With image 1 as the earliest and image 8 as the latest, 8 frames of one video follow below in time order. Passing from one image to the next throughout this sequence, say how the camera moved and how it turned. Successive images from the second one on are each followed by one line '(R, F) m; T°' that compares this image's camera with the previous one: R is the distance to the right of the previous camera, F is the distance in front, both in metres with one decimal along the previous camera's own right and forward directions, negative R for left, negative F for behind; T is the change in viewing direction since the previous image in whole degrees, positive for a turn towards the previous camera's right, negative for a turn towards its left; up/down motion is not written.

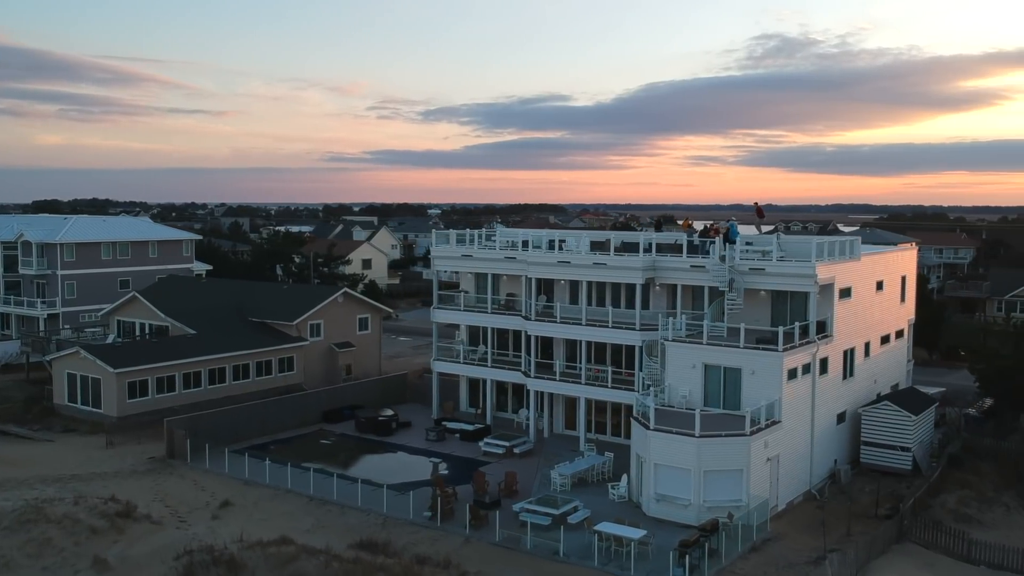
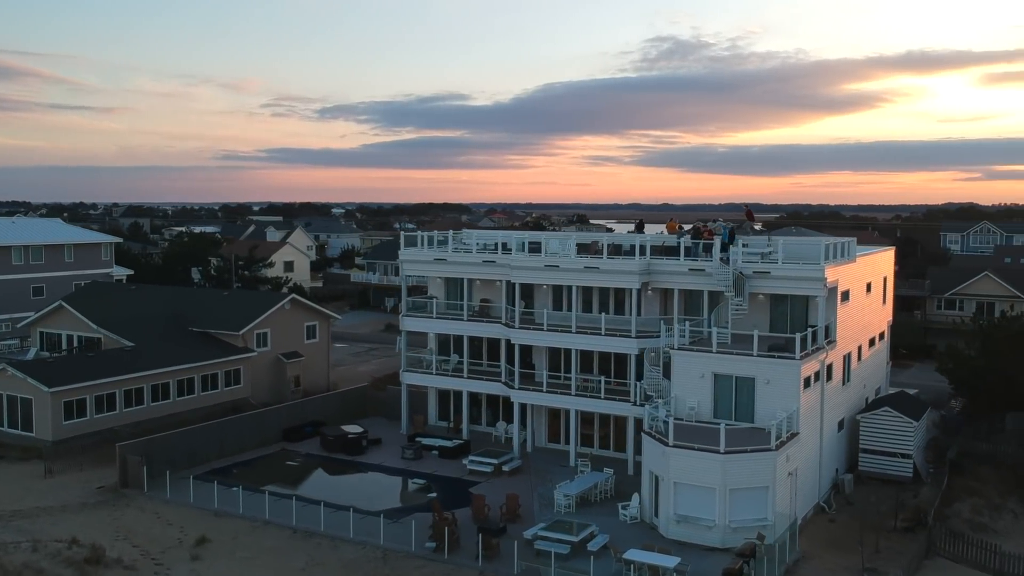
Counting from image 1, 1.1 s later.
(-2.6, +2.2) m; +6°
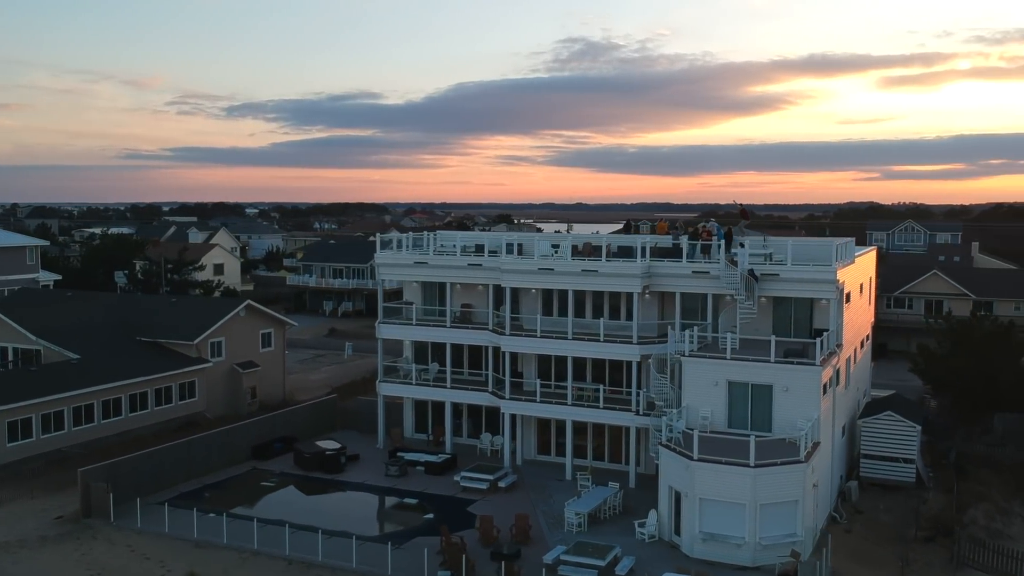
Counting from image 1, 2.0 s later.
(-2.2, +1.8) m; +5°
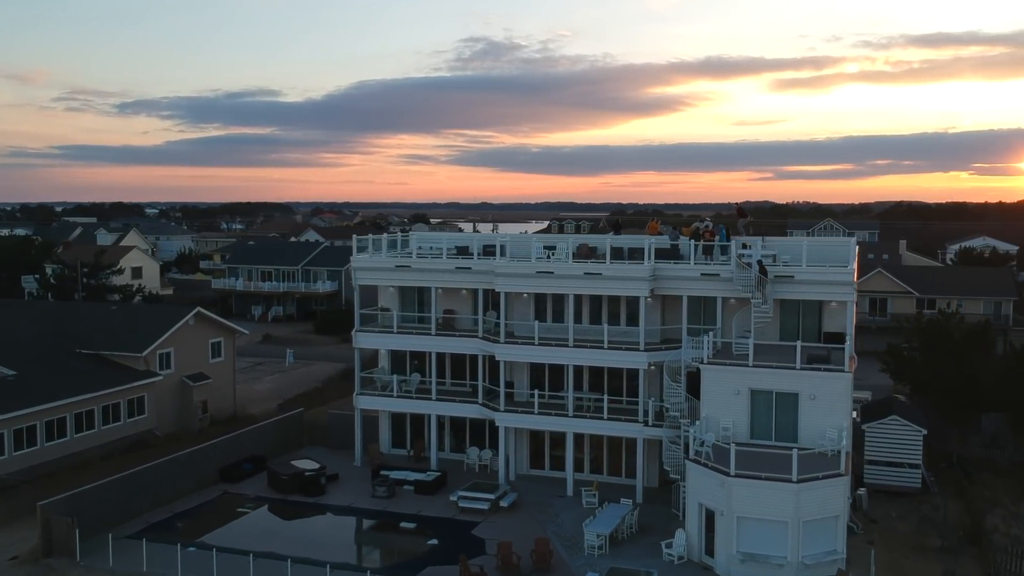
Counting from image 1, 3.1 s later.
(-2.5, +2.0) m; +6°
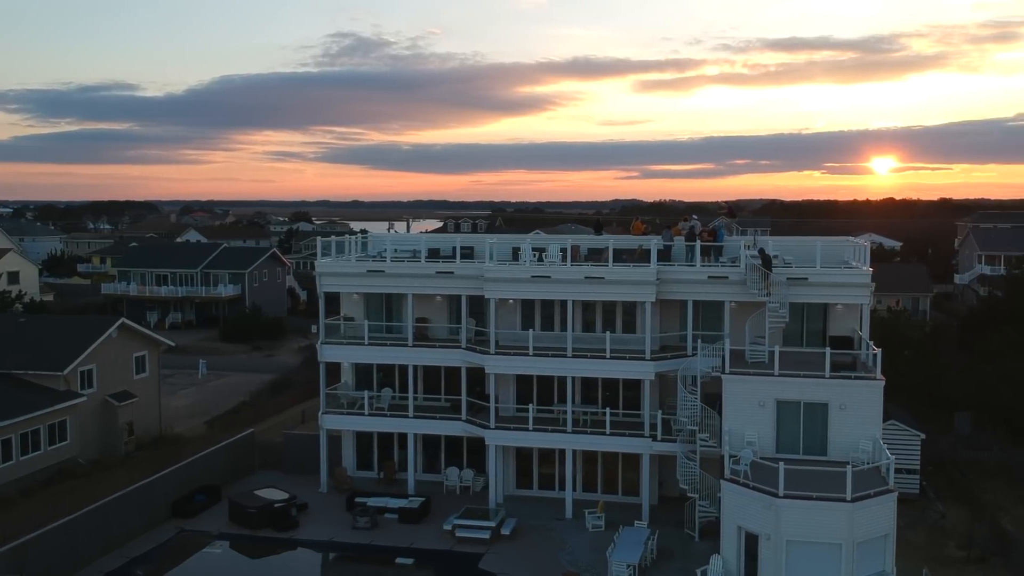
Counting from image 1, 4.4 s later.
(-3.0, +2.5) m; +7°
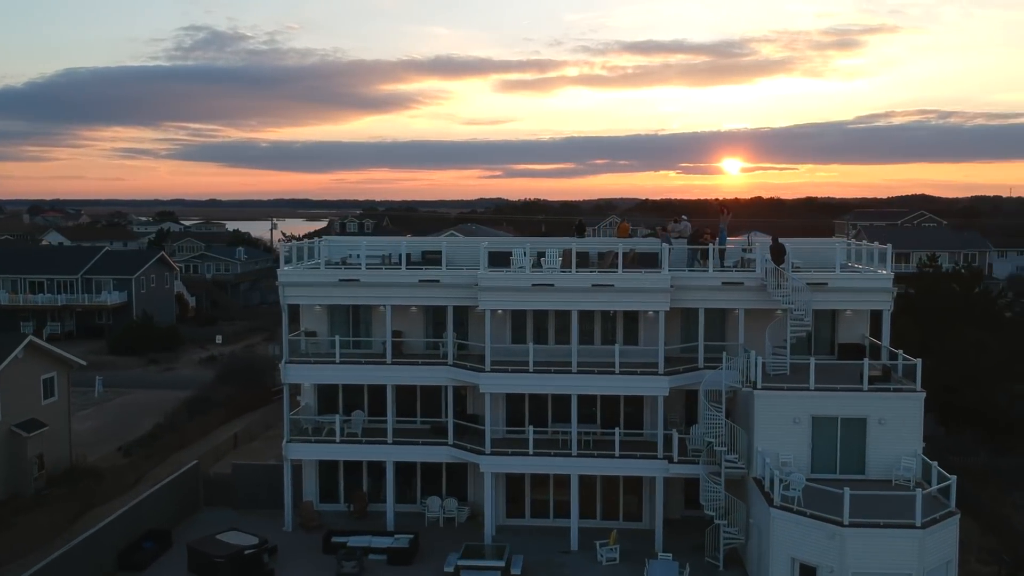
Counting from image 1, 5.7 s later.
(-3.0, +2.7) m; +8°
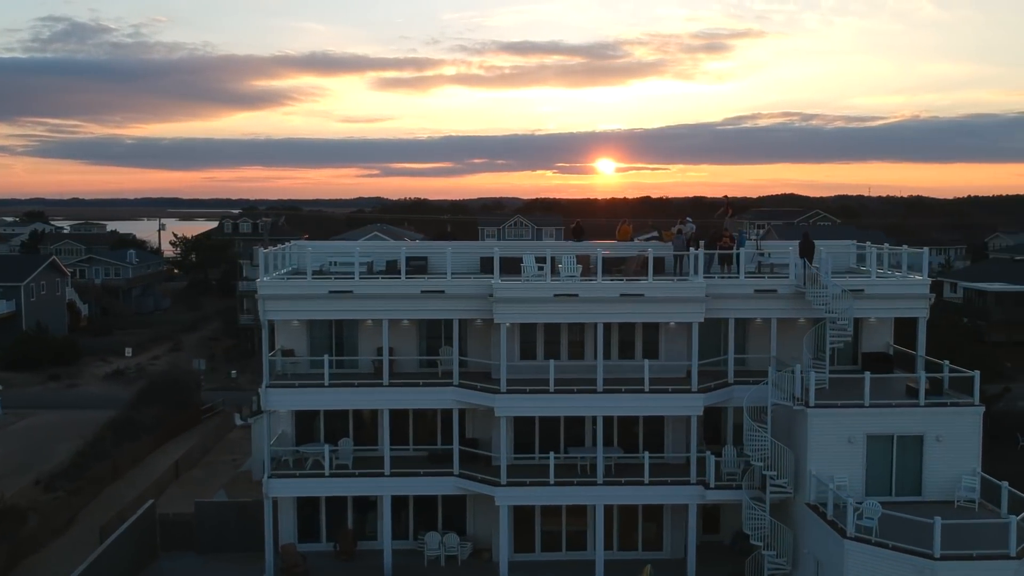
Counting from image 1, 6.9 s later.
(-2.8, +2.5) m; +7°
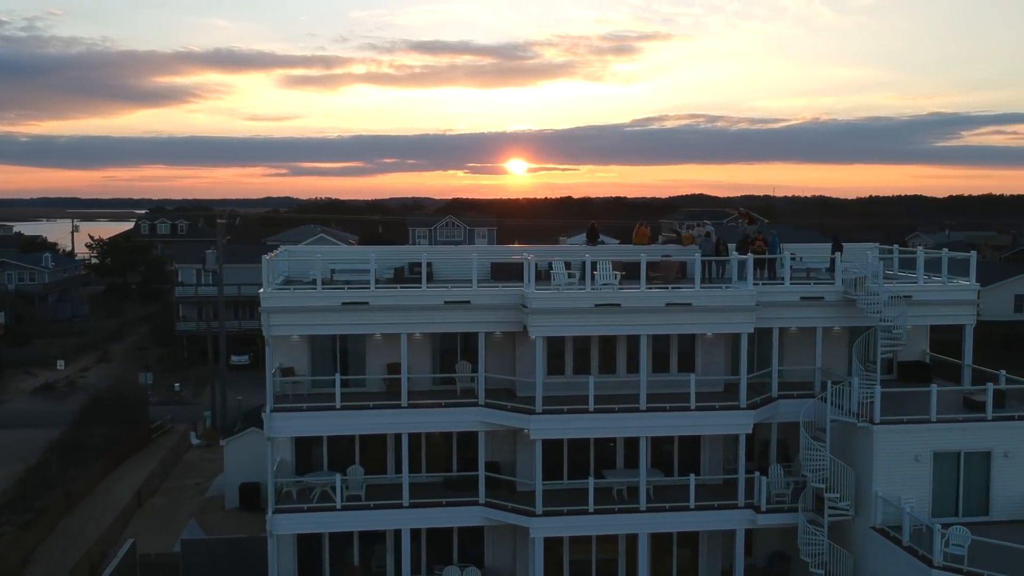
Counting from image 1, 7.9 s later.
(-2.3, +2.0) m; +5°
